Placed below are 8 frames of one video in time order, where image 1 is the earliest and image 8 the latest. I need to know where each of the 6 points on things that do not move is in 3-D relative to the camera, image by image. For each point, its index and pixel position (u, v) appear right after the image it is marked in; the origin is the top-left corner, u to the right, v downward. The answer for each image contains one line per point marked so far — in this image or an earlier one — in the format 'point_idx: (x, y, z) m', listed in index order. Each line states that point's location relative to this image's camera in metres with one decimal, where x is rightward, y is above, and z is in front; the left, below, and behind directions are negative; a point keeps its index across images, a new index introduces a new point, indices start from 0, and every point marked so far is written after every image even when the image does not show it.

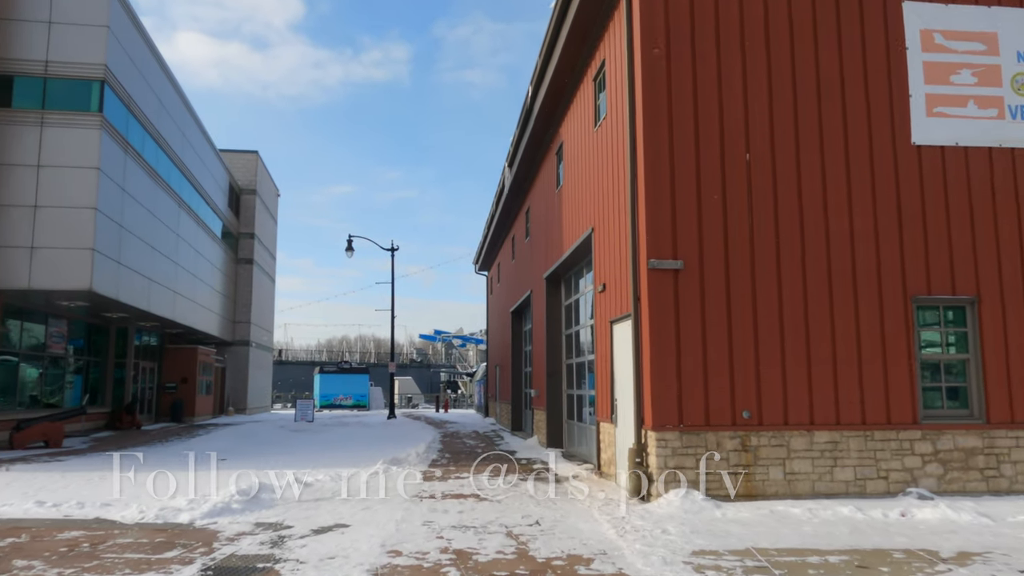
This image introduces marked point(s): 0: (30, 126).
0: (-11.7, +4.0, +18.4) m
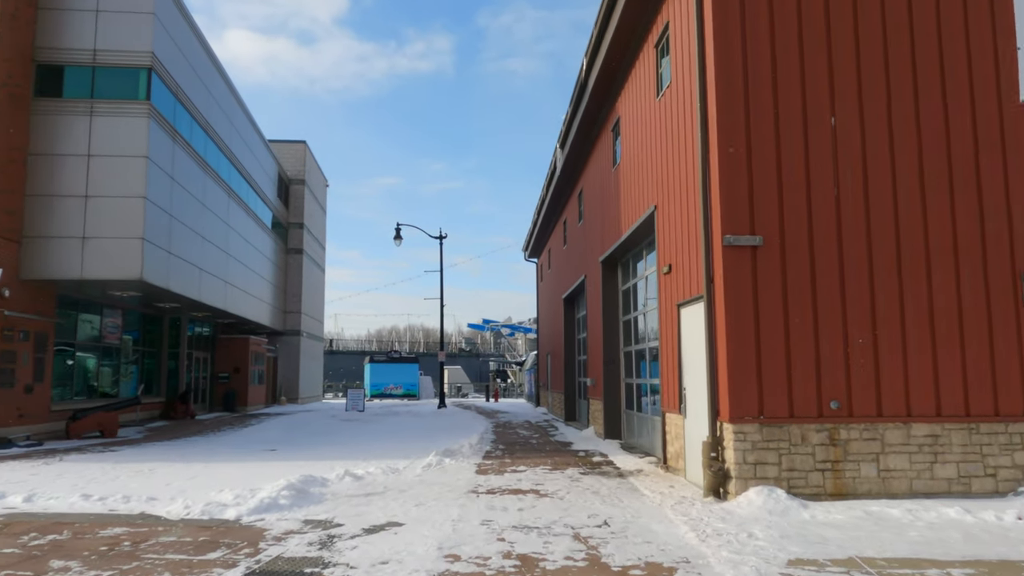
0: (-10.5, +4.2, +18.4) m
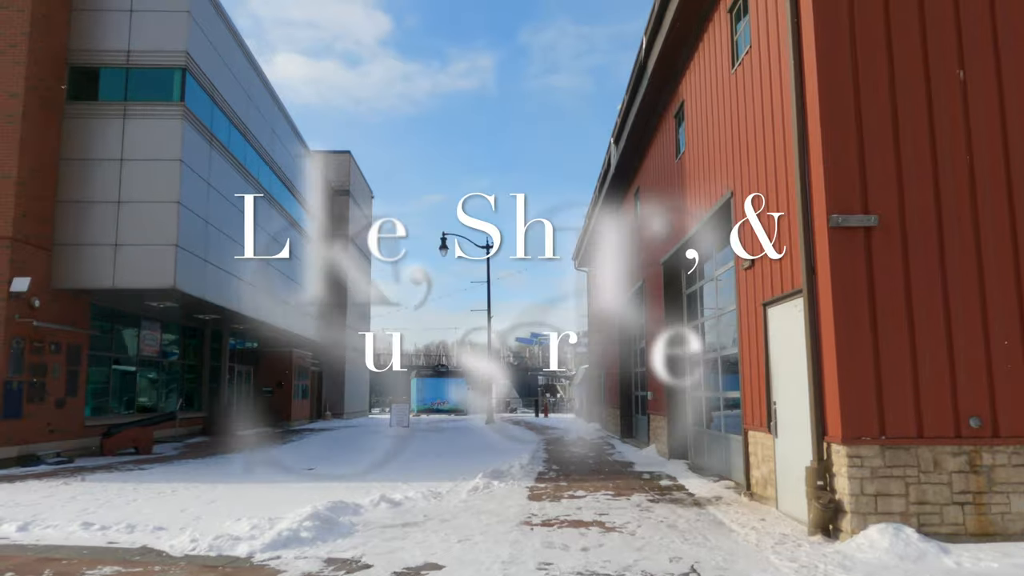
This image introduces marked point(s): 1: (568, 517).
0: (-9.3, +4.0, +17.7) m
1: (+0.6, -2.6, +8.6) m
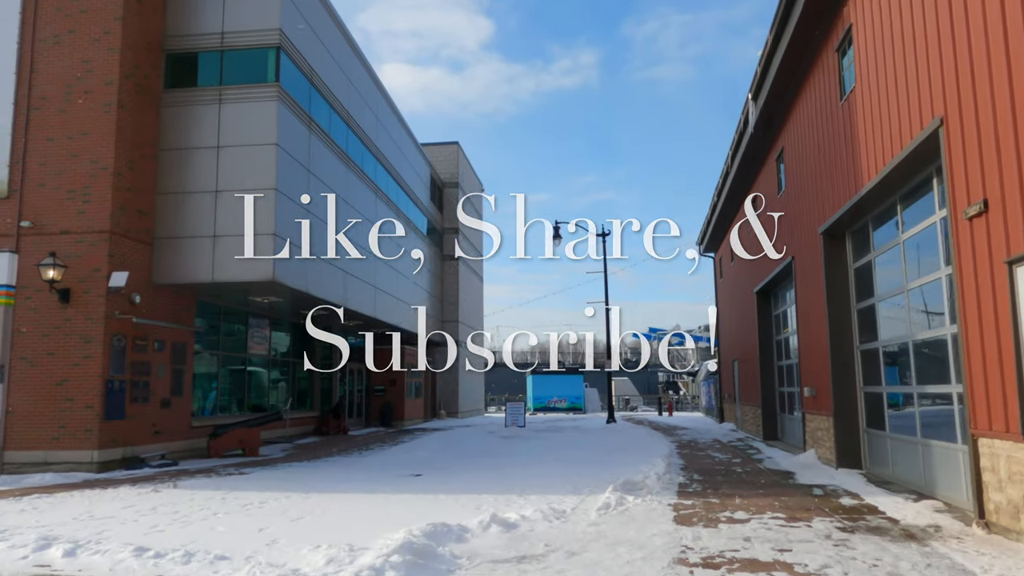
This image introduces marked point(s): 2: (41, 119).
0: (-6.8, +4.1, +16.9) m
1: (+1.9, -2.3, +6.5) m
2: (-9.5, +3.4, +15.4) m
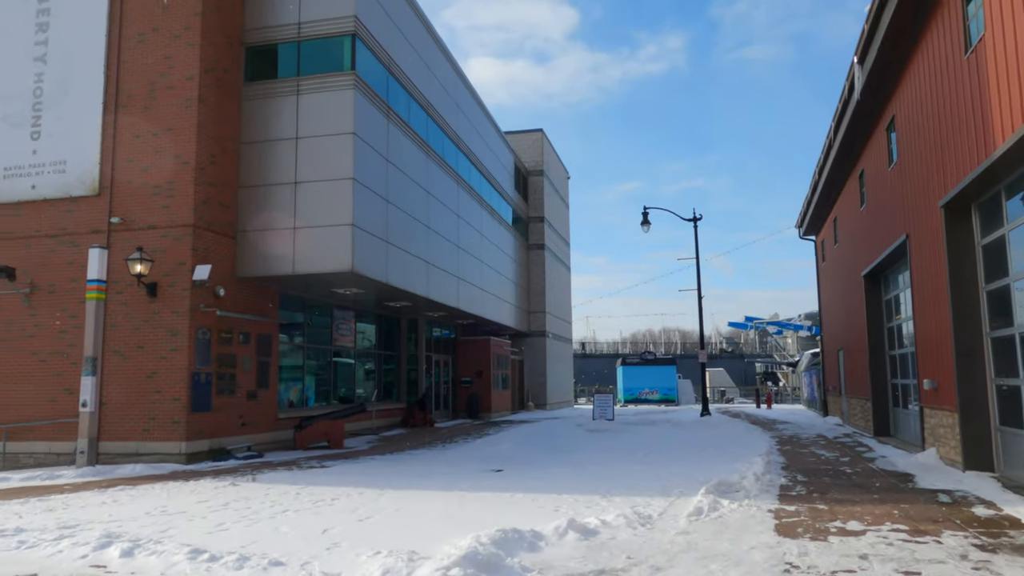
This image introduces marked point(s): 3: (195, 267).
0: (-5.0, +4.3, +16.9) m
1: (+2.5, -2.1, +5.5) m
2: (-7.9, +3.6, +15.7) m
3: (-6.2, +0.4, +14.9) m
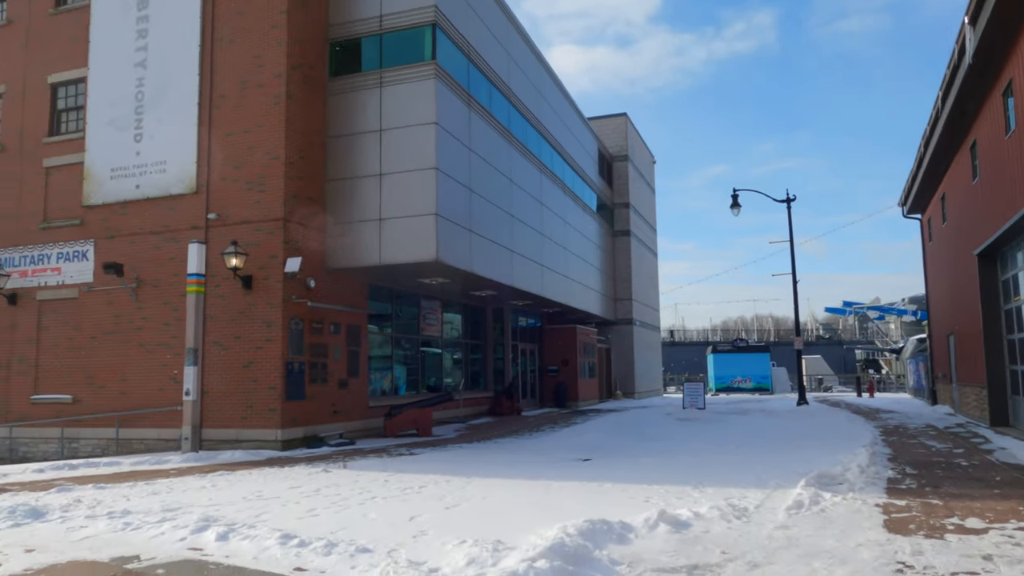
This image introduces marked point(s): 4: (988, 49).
0: (-3.2, +4.5, +17.1) m
1: (+3.1, -1.9, +5.0) m
2: (-6.2, +3.7, +16.2) m
3: (-4.6, +0.6, +15.3) m
4: (+8.4, +4.2, +13.4) m
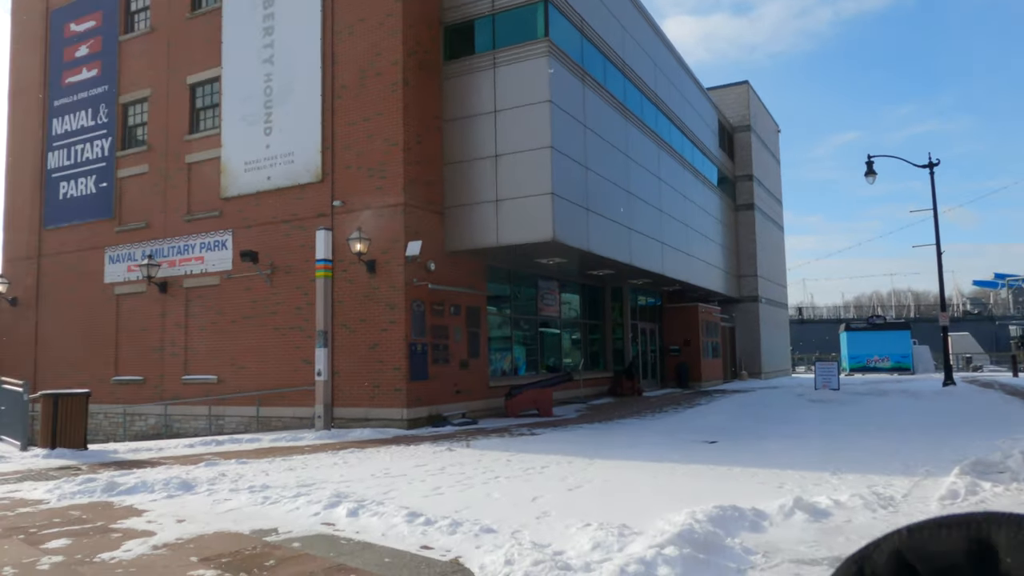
0: (-0.6, +4.9, +17.1) m
1: (+3.9, -1.7, +4.4) m
2: (-3.7, +4.0, +16.7) m
3: (-2.2, +0.9, +15.7) m
4: (+10.3, +4.8, +11.7) m
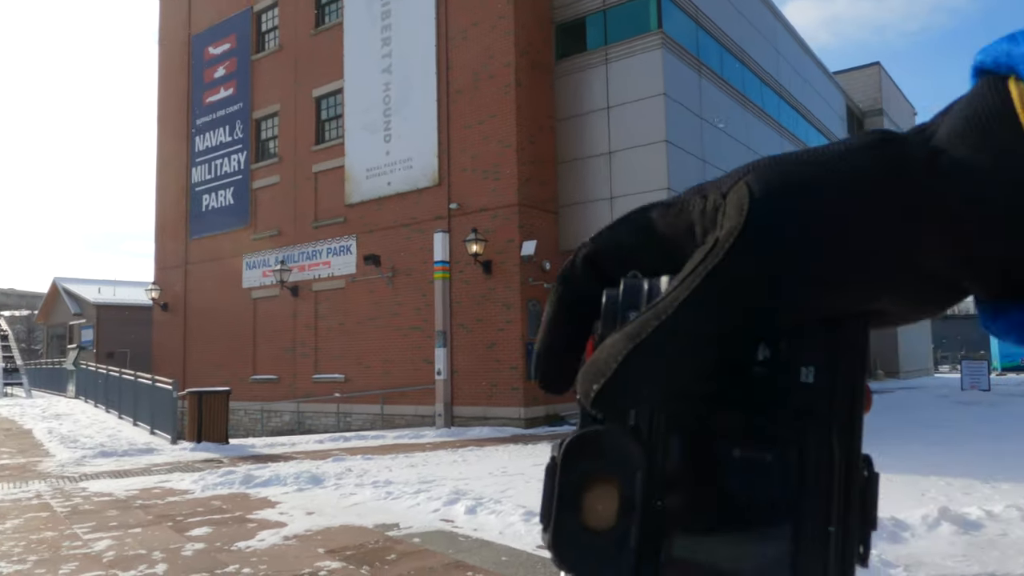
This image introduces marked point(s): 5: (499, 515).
0: (+1.9, +4.9, +16.9) m
1: (+4.5, -1.6, +3.7) m
2: (-1.2, +4.0, +17.1) m
3: (+0.2, +0.9, +15.8) m
4: (+11.8, +5.0, +9.9) m
5: (-0.1, -2.0, +6.7) m
